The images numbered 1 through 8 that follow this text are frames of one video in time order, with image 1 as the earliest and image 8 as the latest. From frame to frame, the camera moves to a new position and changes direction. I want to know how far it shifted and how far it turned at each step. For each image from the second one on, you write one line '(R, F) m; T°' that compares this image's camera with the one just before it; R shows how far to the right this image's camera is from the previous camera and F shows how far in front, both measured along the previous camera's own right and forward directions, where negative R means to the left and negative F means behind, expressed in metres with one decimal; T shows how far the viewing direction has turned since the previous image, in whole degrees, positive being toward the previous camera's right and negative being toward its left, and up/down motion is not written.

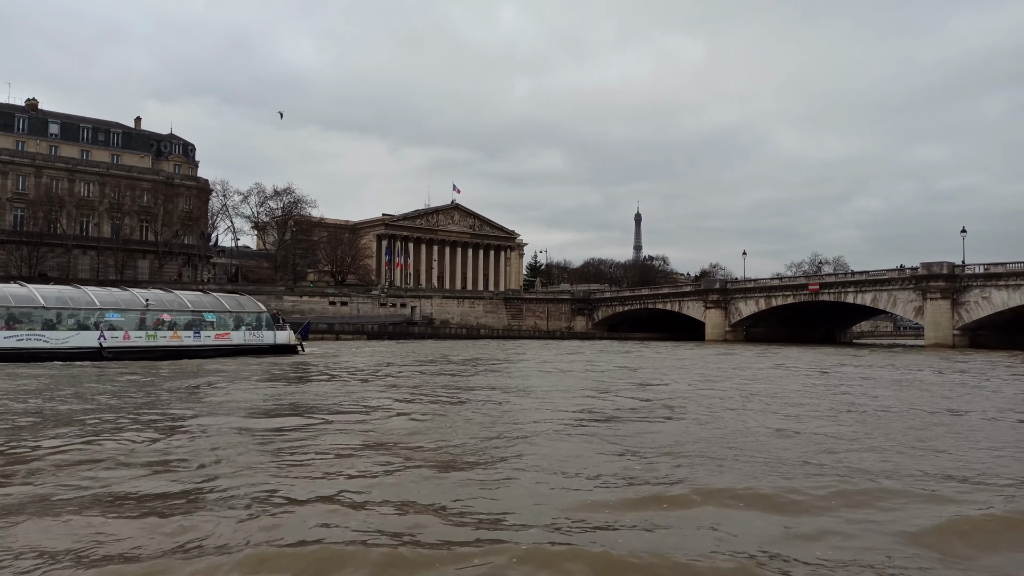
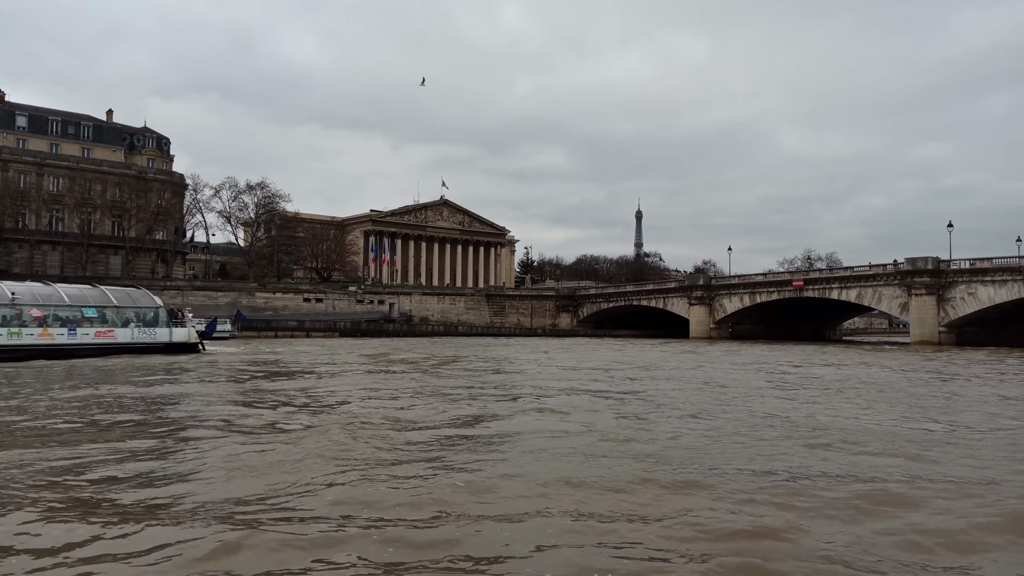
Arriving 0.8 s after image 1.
(+1.3, +1.0) m; 0°
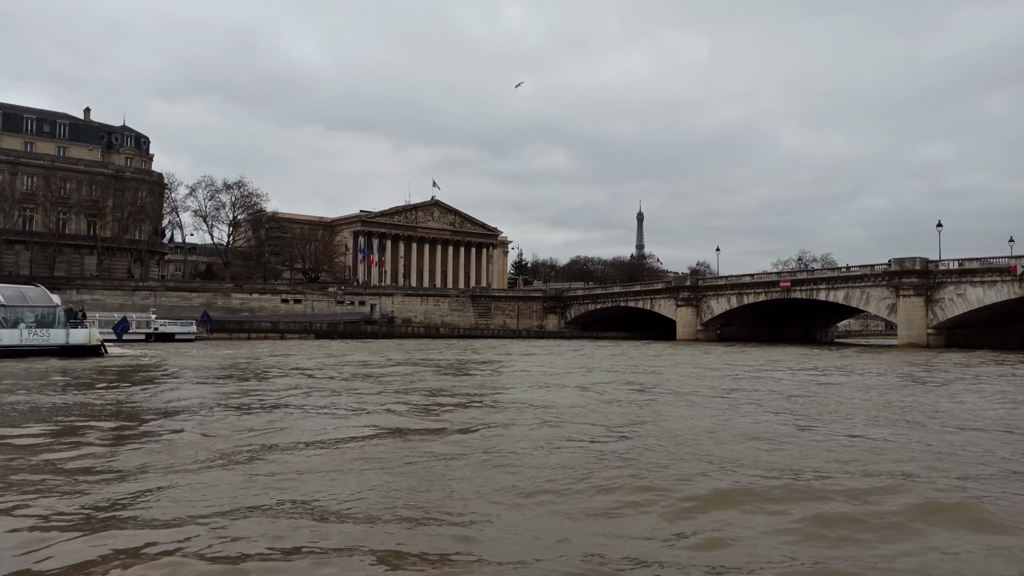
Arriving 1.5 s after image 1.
(+1.1, +0.8) m; 0°
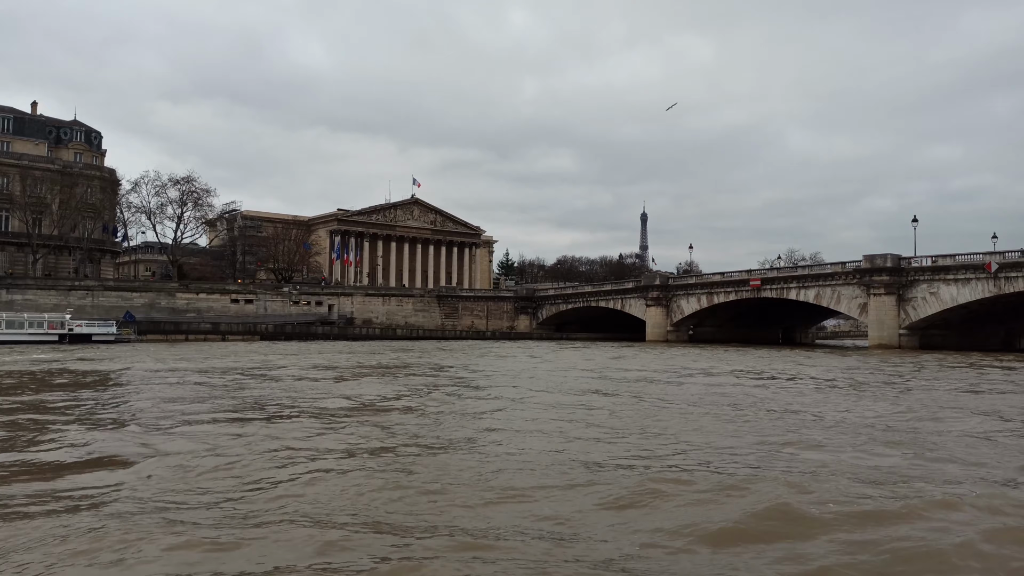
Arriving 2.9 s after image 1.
(+2.4, +1.8) m; 0°
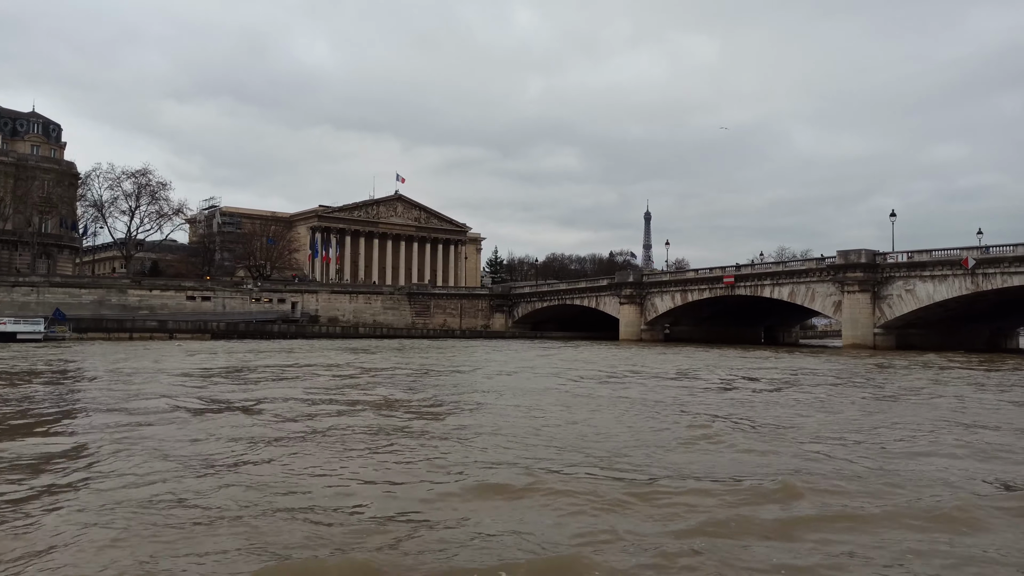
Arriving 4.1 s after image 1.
(+2.0, +1.5) m; 0°
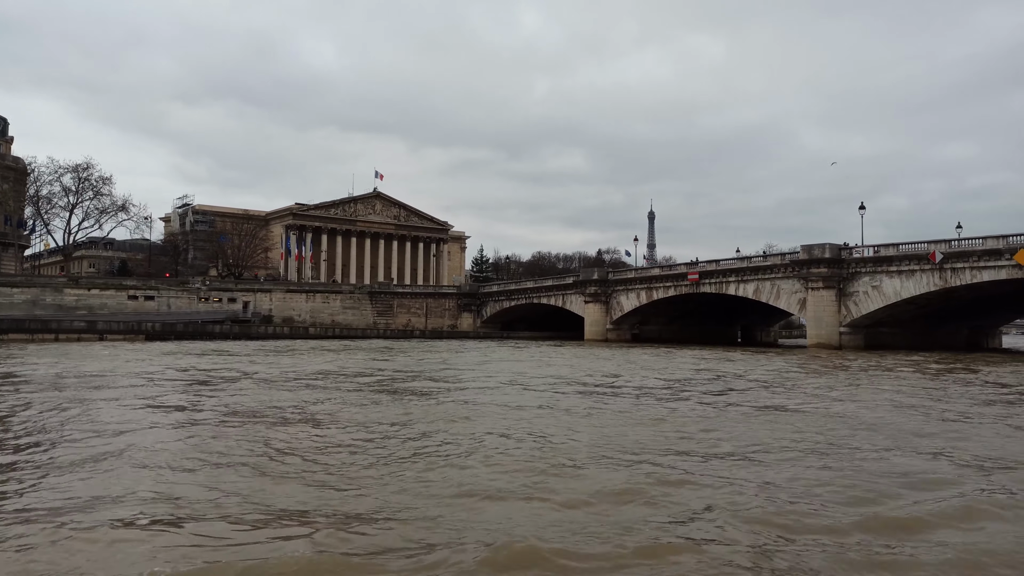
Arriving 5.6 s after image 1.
(+2.3, +1.8) m; 0°
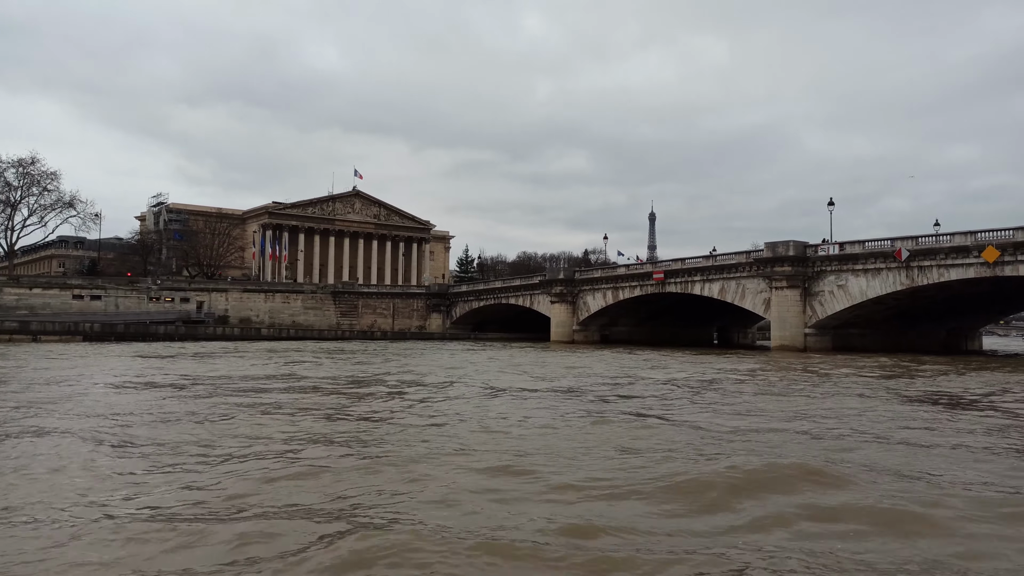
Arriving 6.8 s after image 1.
(+1.9, +1.4) m; 0°
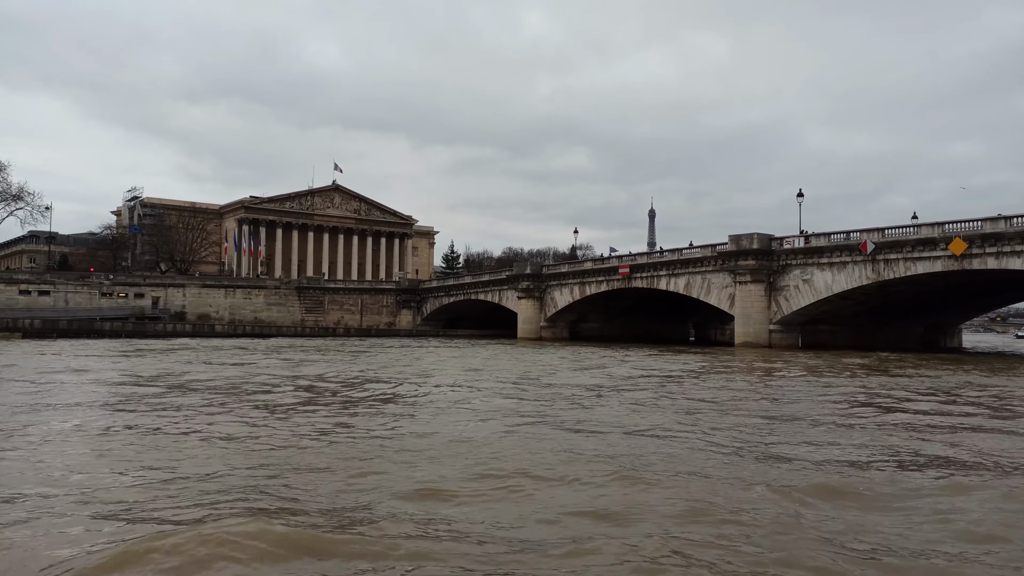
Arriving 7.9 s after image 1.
(+1.7, +1.3) m; 0°
